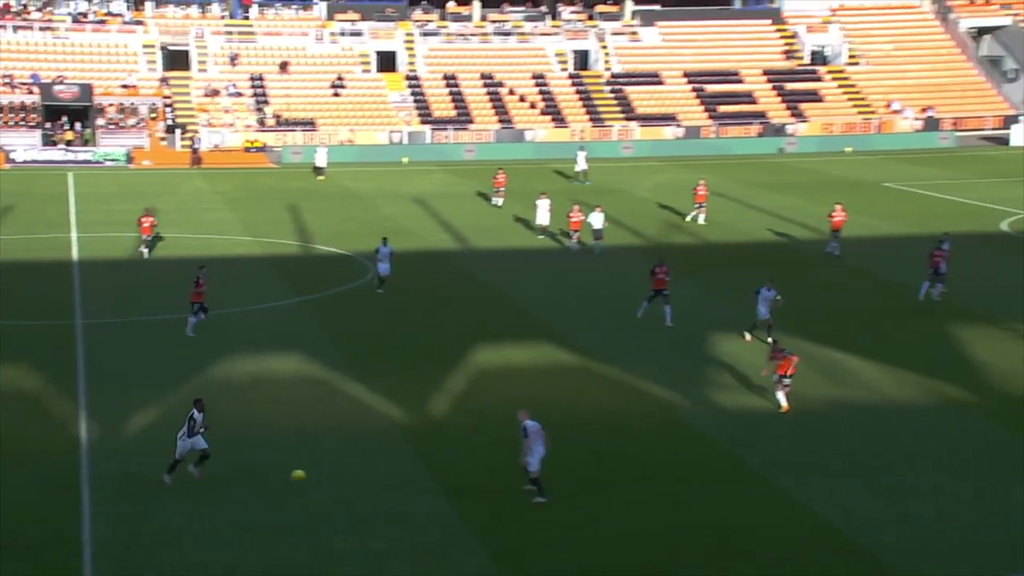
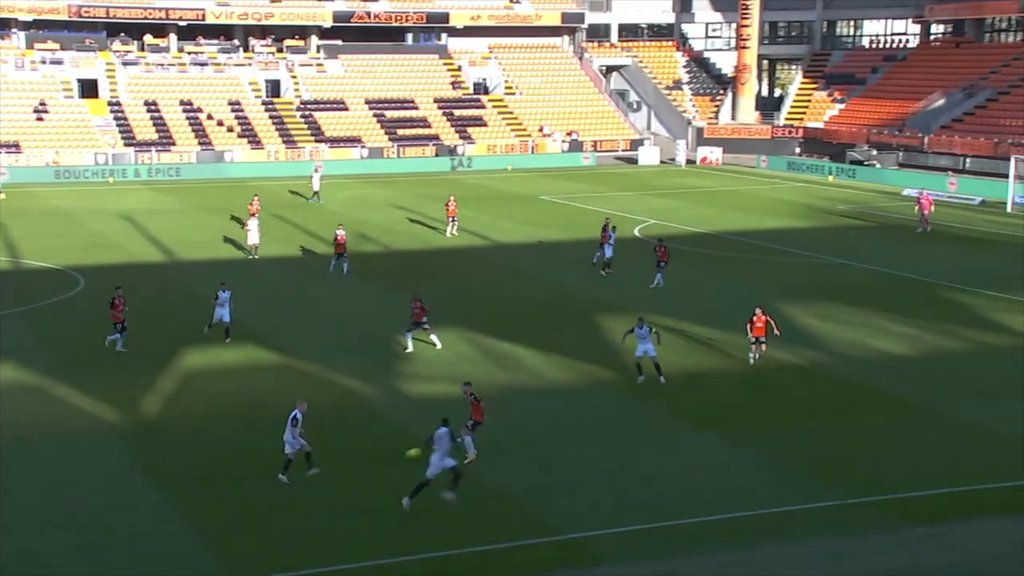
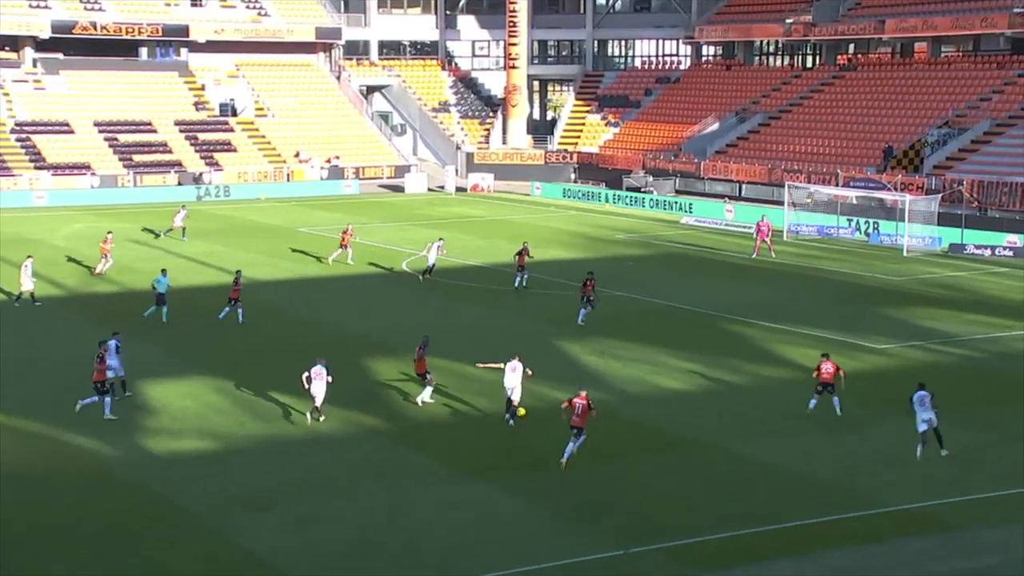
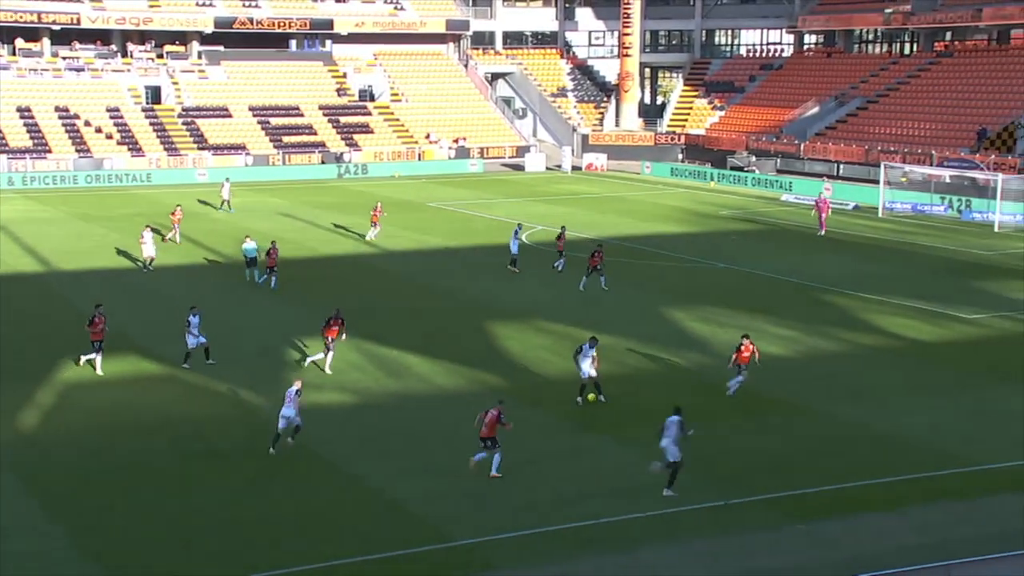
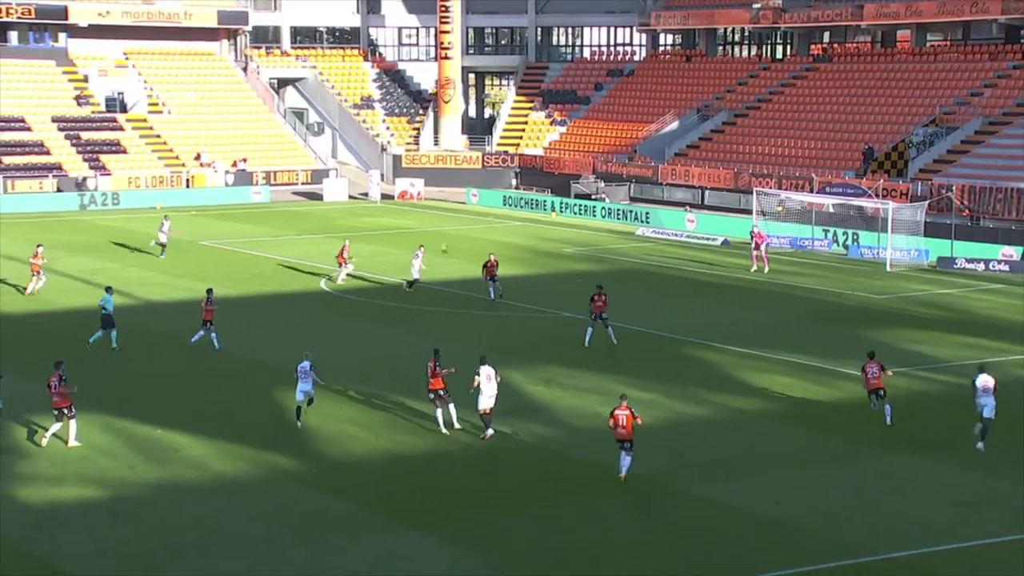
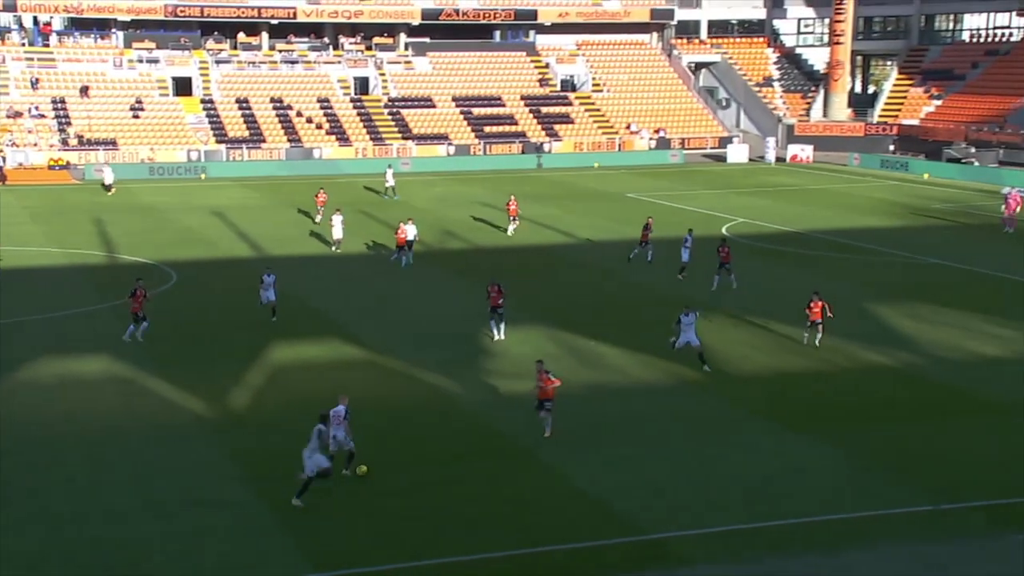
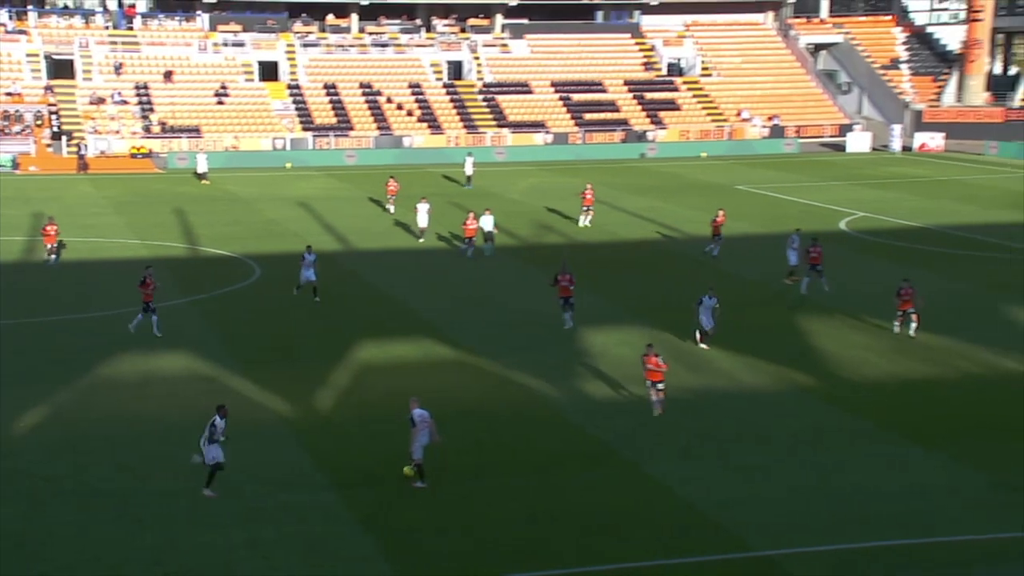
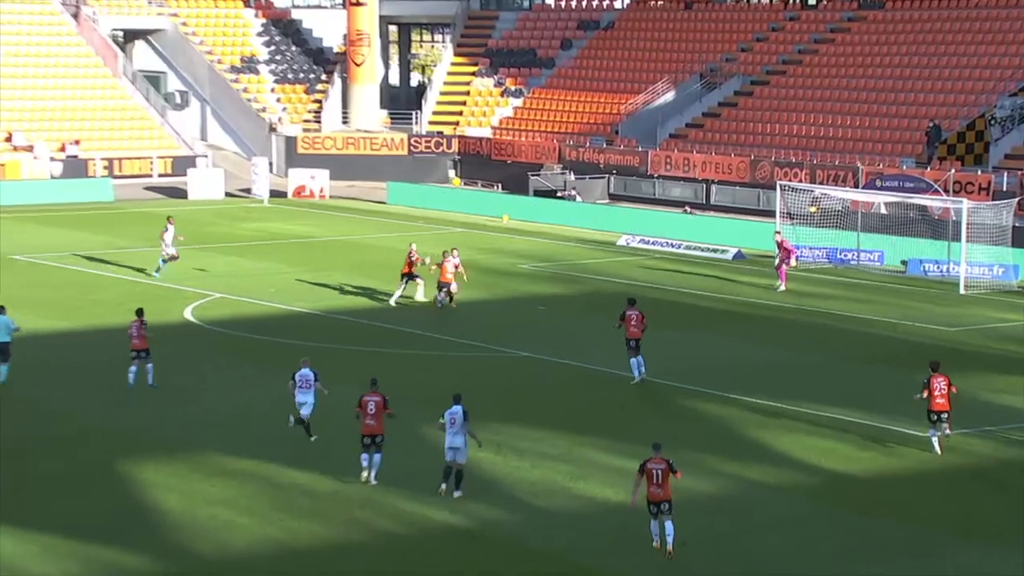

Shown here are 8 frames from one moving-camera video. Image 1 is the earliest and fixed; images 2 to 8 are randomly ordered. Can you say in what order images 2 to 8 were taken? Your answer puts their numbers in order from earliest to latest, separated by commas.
7, 6, 2, 4, 3, 5, 8
